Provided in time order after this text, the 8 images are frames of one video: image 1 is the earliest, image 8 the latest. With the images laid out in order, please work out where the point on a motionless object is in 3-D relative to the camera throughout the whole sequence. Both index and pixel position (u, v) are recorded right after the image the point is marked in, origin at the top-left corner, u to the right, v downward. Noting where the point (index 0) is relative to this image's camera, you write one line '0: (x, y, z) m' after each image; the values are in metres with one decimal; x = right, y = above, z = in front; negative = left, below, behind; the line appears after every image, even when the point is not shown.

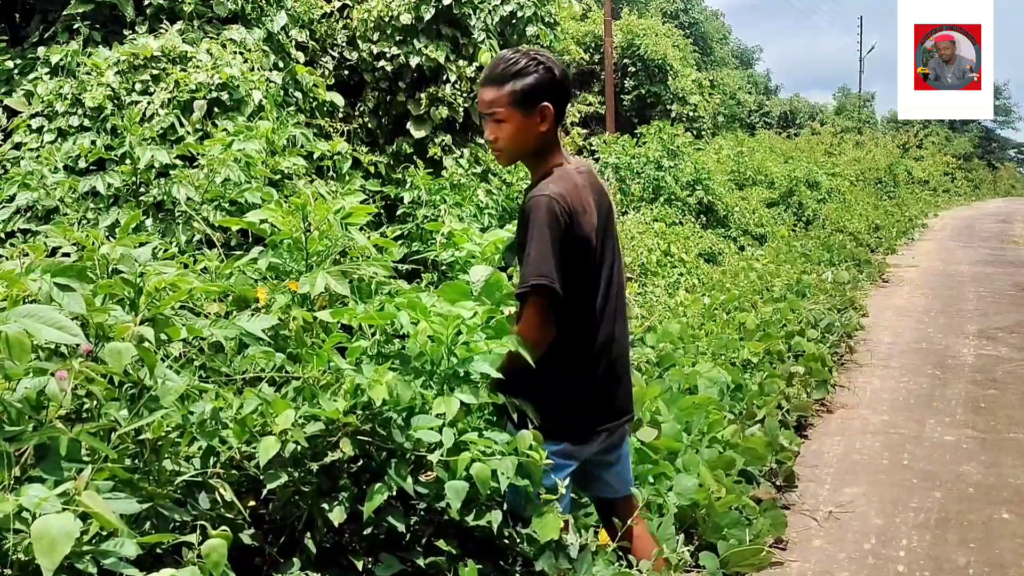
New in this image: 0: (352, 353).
0: (-0.4, -0.1, +2.1) m
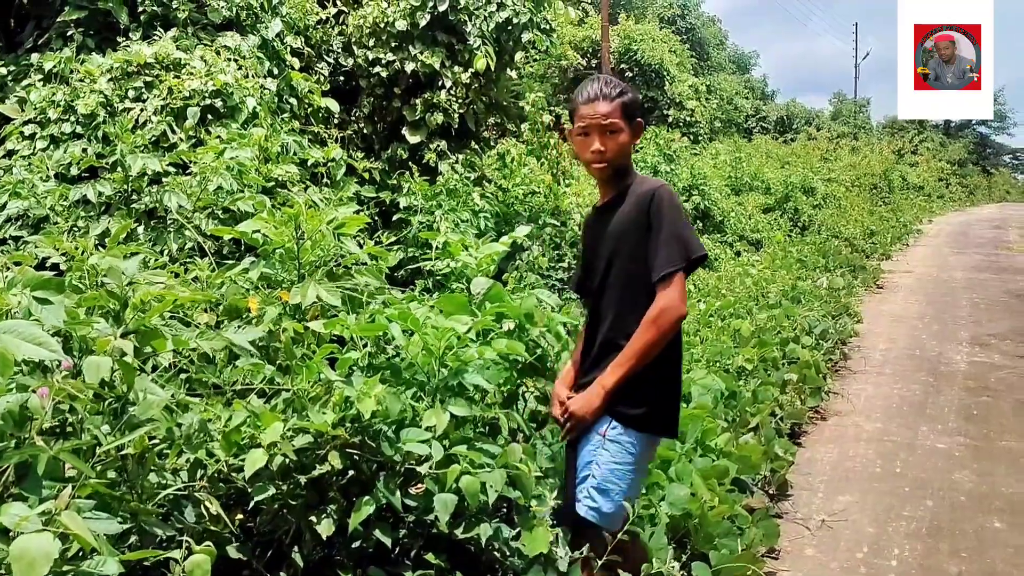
0: (-0.4, -0.2, +2.1) m
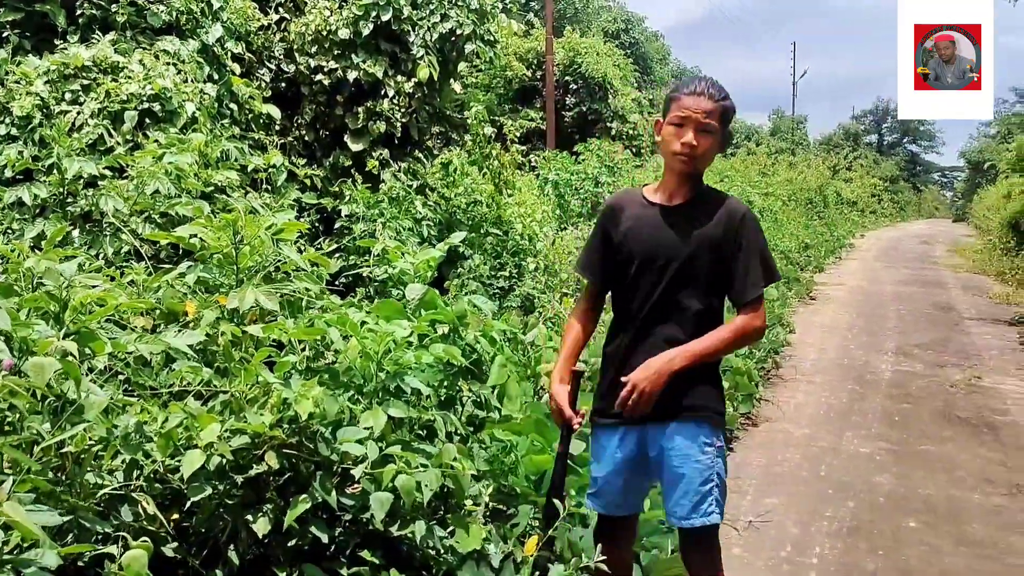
0: (-0.5, -0.2, +2.2) m
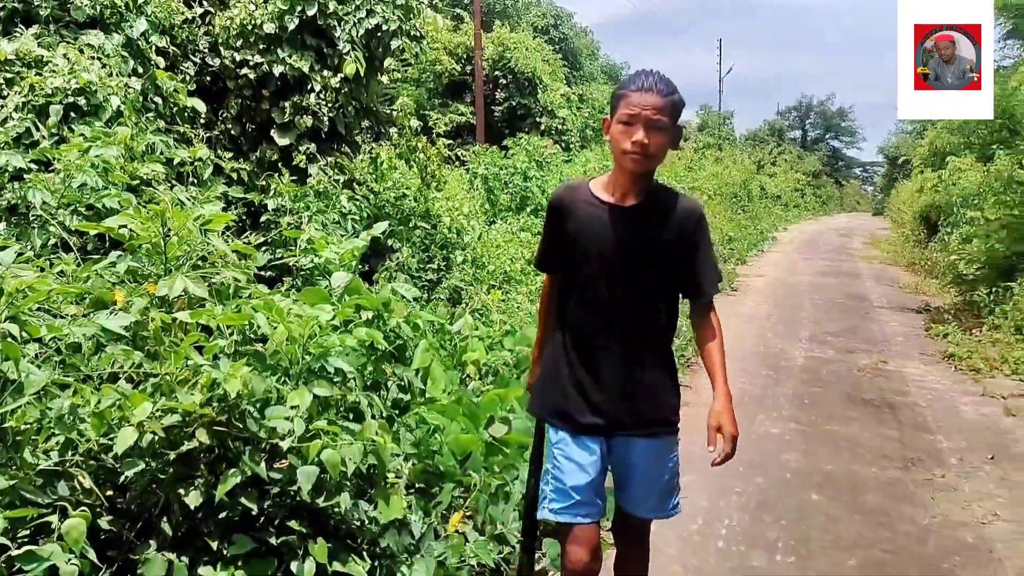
0: (-0.7, -0.2, +2.3) m
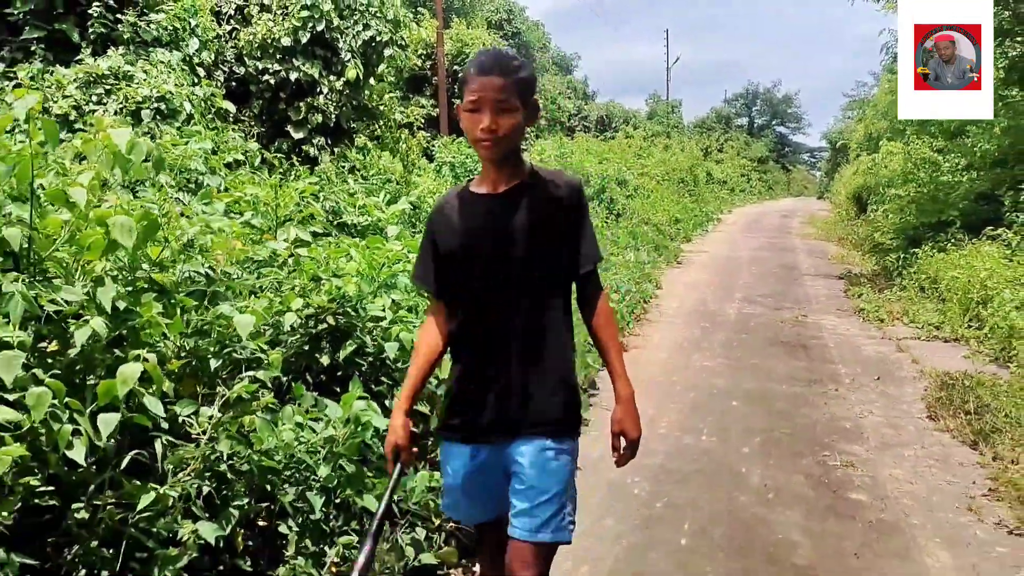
0: (-0.7, +0.1, +3.5) m
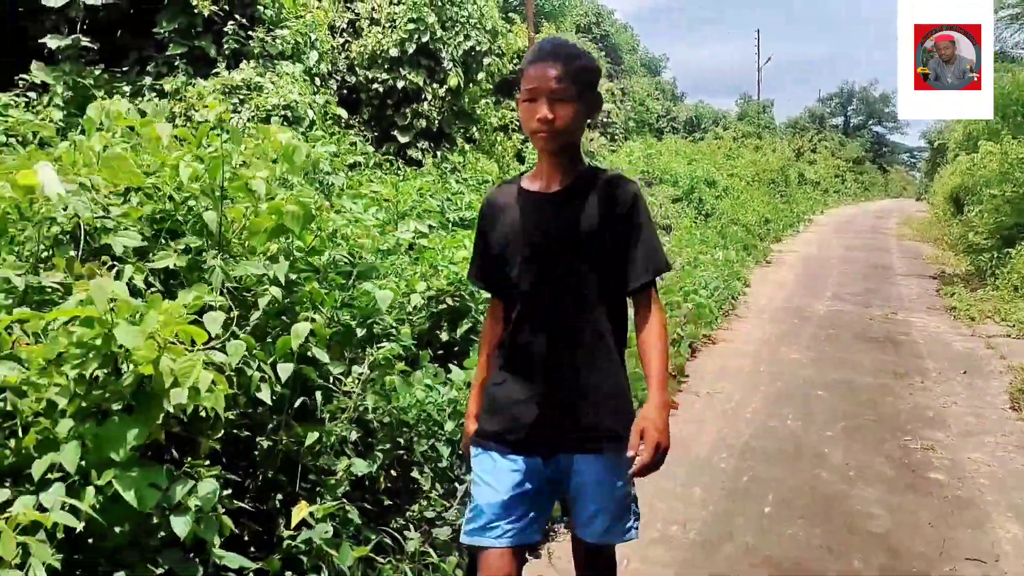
0: (-0.3, +0.1, +3.9) m
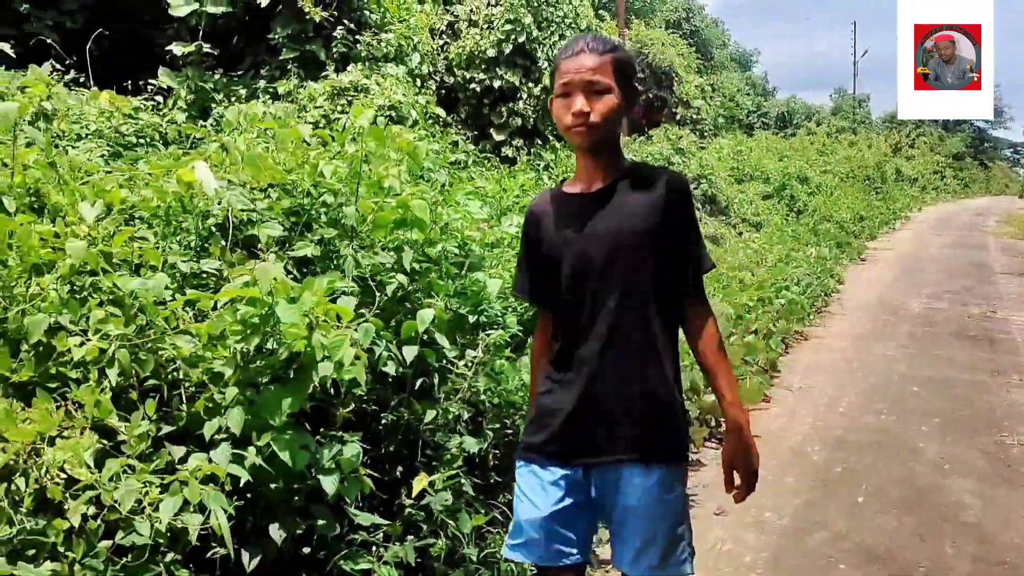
0: (+0.1, +0.2, +4.1) m
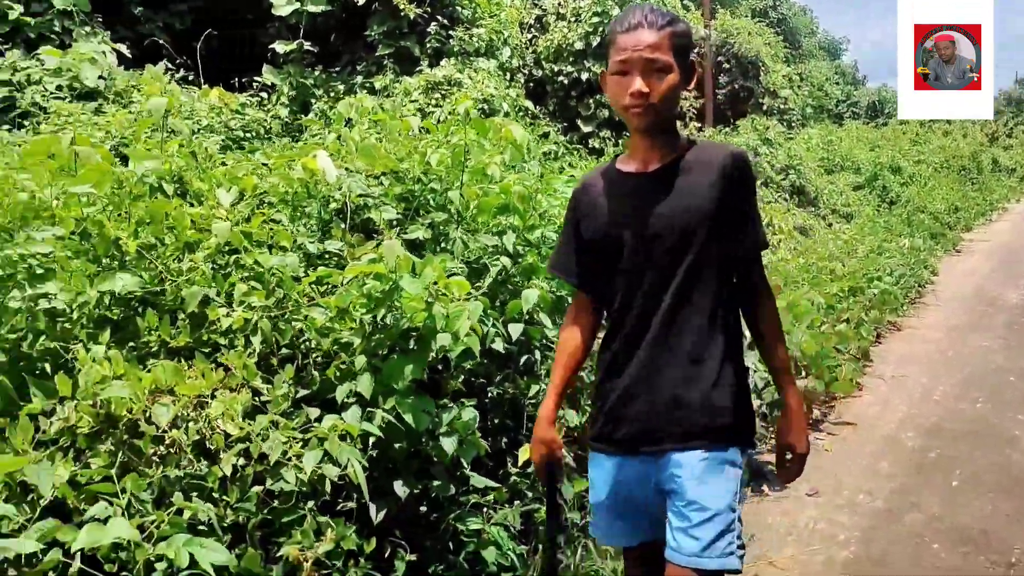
0: (+0.6, +0.2, +4.2) m
